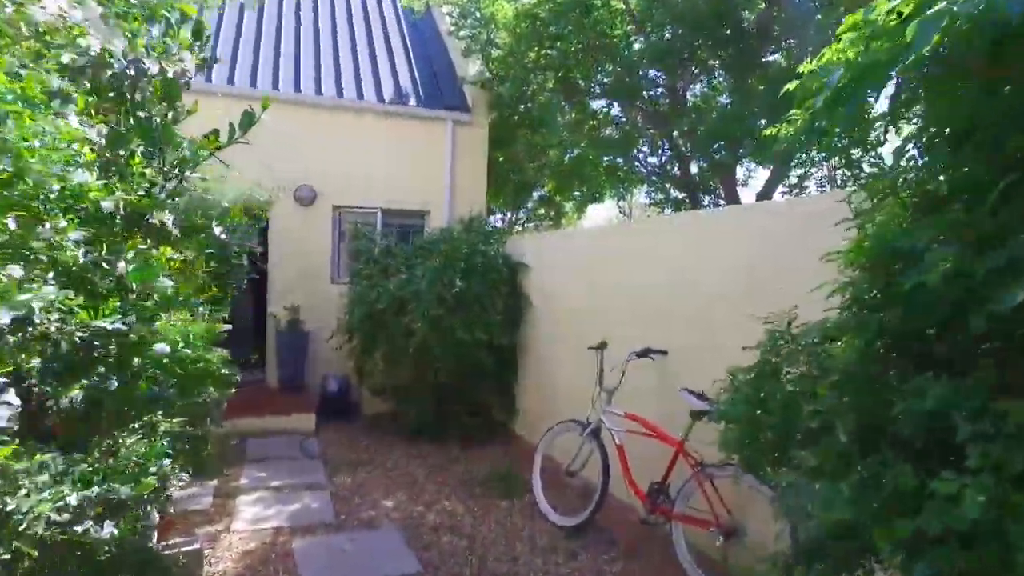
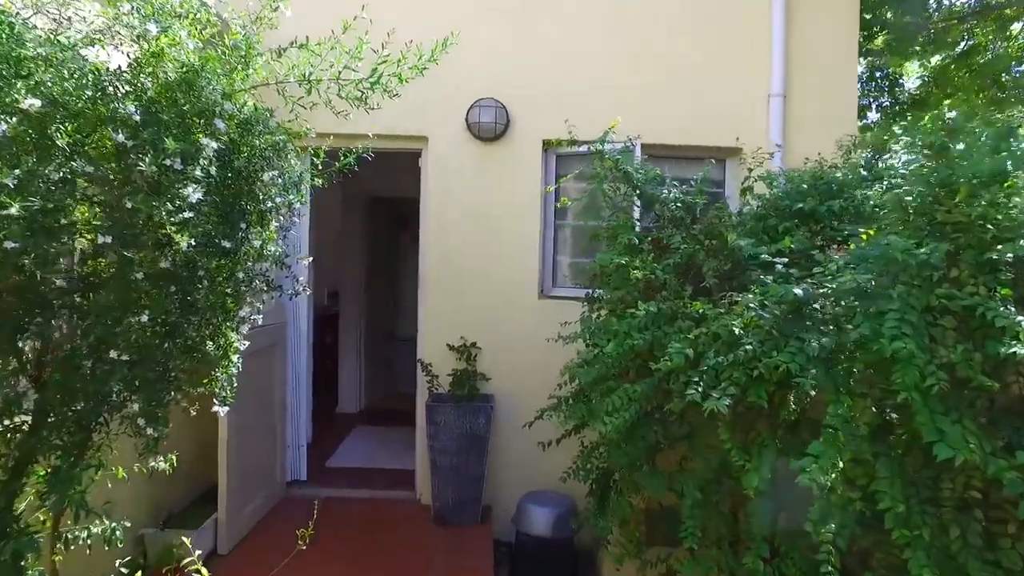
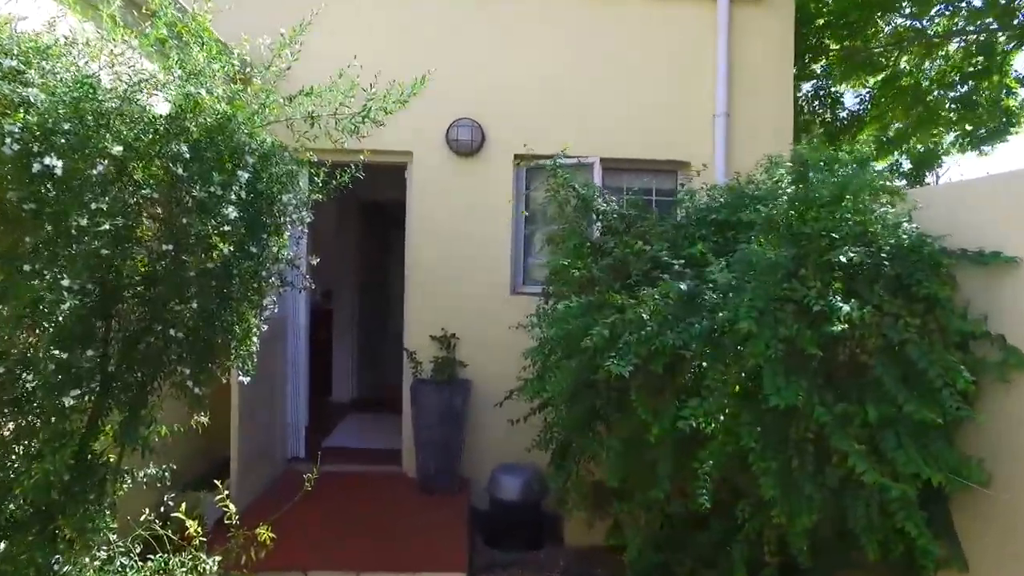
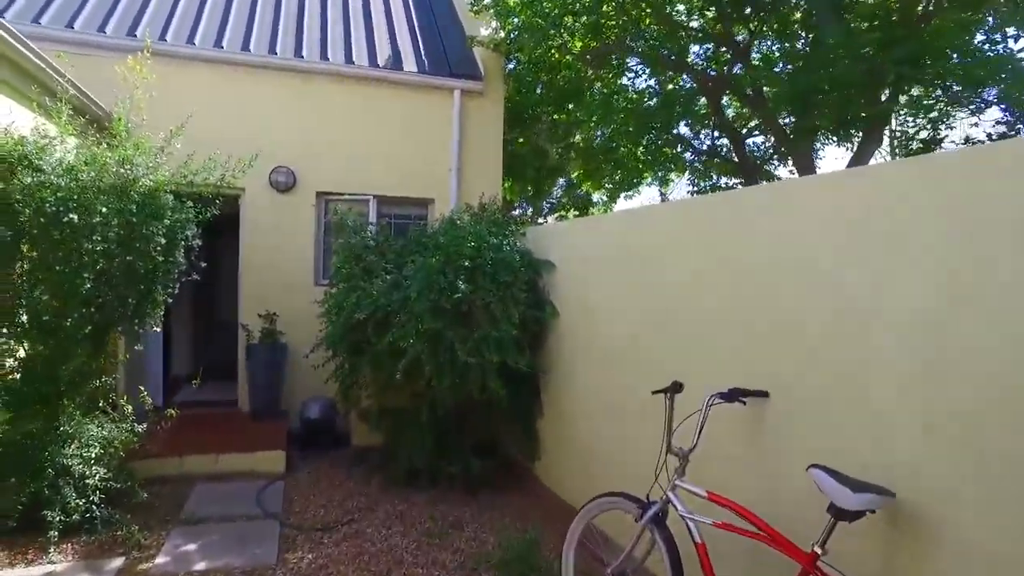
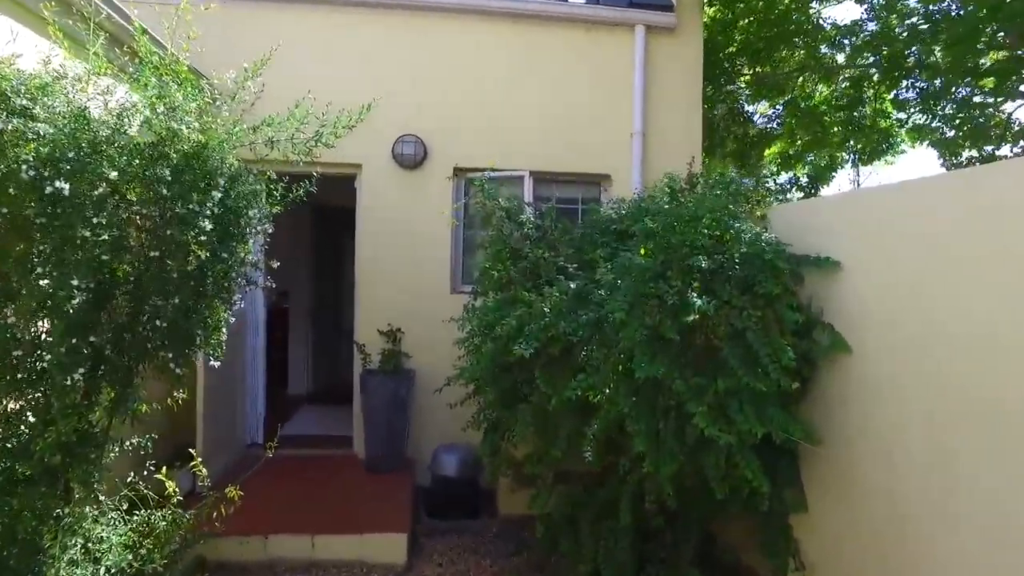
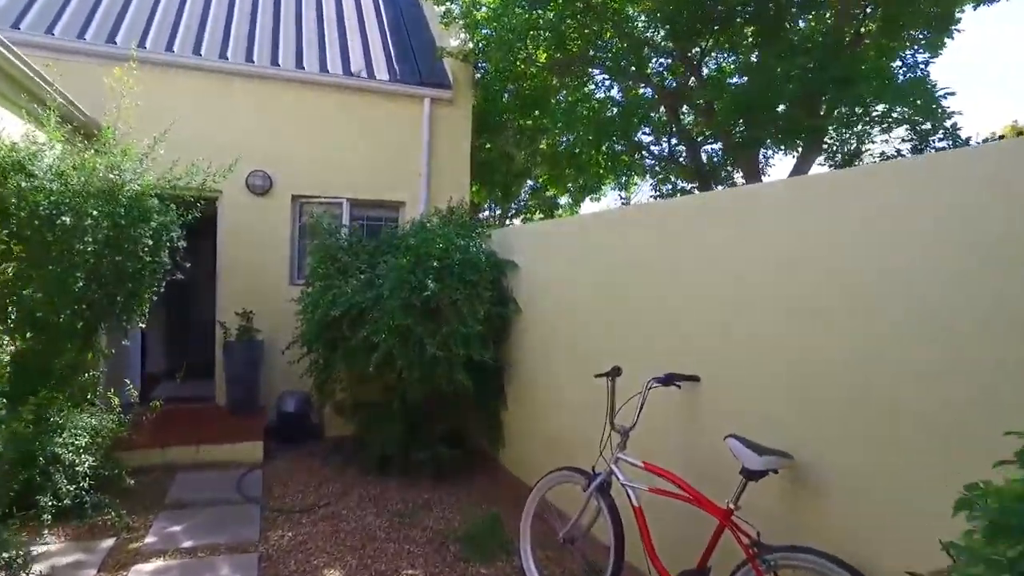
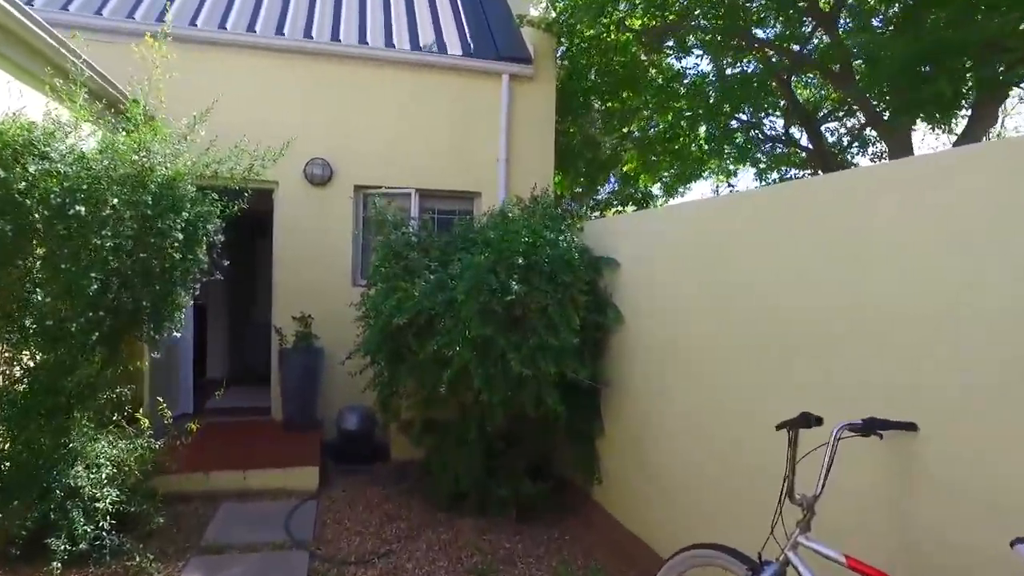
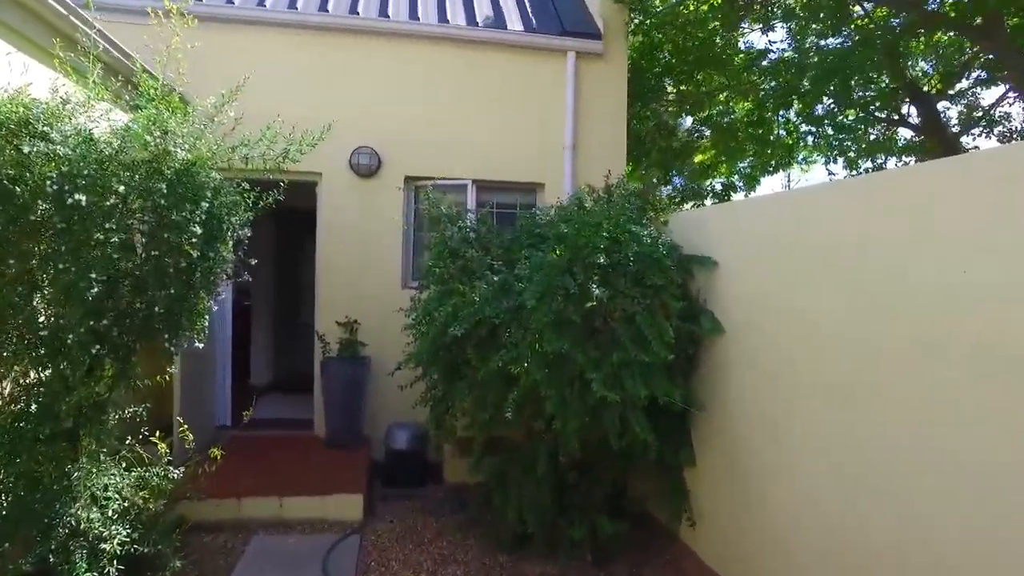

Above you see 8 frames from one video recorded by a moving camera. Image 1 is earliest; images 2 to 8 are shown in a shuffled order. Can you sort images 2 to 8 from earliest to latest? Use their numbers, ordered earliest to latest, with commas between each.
6, 4, 7, 8, 5, 3, 2
